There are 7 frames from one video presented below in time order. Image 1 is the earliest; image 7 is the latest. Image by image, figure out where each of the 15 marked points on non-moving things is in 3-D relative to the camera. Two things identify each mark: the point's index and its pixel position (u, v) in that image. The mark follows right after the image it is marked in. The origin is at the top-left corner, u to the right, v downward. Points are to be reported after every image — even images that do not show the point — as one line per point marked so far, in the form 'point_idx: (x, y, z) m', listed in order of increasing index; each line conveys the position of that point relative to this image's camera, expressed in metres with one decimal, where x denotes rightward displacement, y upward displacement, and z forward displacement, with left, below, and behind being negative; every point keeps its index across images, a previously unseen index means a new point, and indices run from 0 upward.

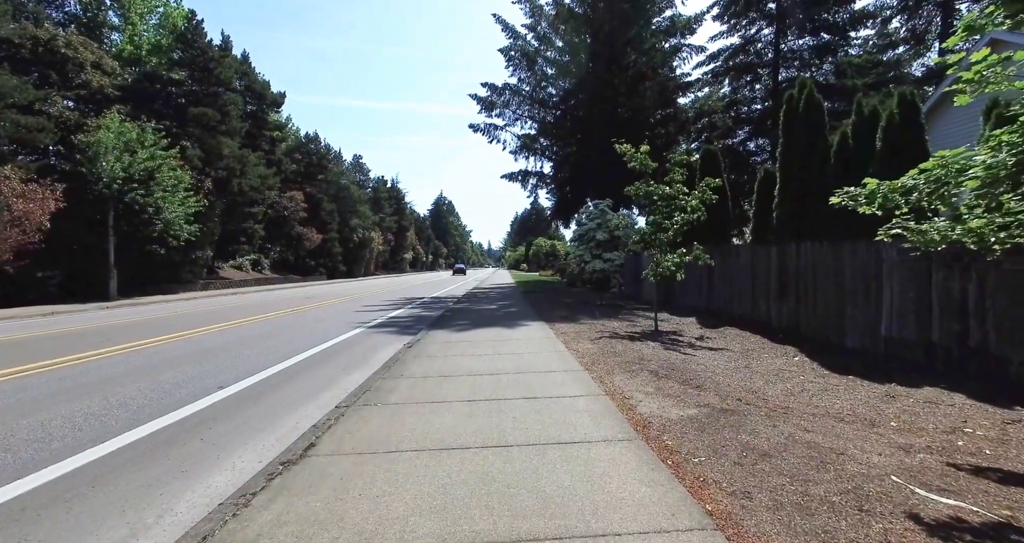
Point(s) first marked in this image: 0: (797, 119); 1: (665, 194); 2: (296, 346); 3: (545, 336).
0: (+7.2, +3.9, +12.8) m
1: (+4.1, +2.1, +13.5) m
2: (-5.7, -1.9, +13.6) m
3: (+0.7, -1.5, +11.8) m
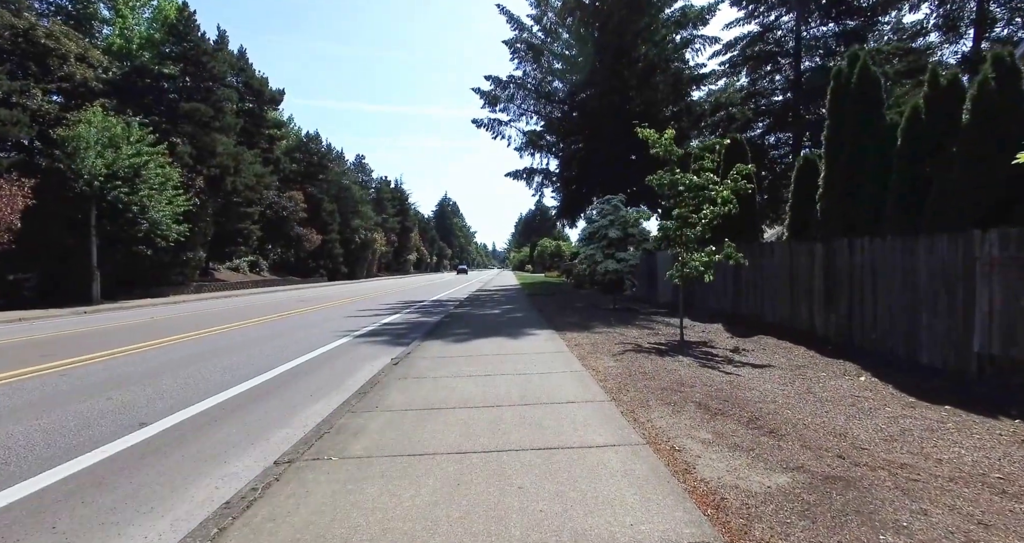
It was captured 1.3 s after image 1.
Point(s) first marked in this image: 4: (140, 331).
0: (+7.4, +3.9, +11.1) m
1: (+4.2, +2.0, +11.7) m
2: (-5.5, -1.9, +12.0) m
3: (+0.8, -1.6, +10.1) m
4: (-13.6, -2.2, +18.6) m
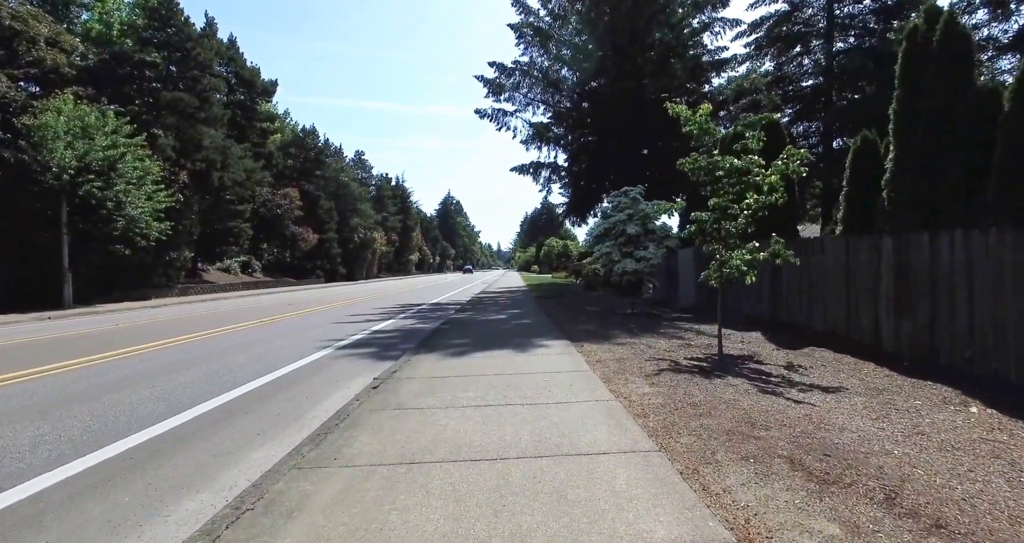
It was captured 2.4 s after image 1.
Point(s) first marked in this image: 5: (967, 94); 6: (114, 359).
0: (+7.5, +3.9, +9.2) m
1: (+4.3, +2.1, +9.9) m
2: (-5.4, -1.9, +10.2) m
3: (+1.0, -1.6, +8.3) m
4: (-13.5, -2.2, +16.9) m
5: (+7.7, +3.0, +8.5) m
6: (-9.5, -2.1, +12.1) m
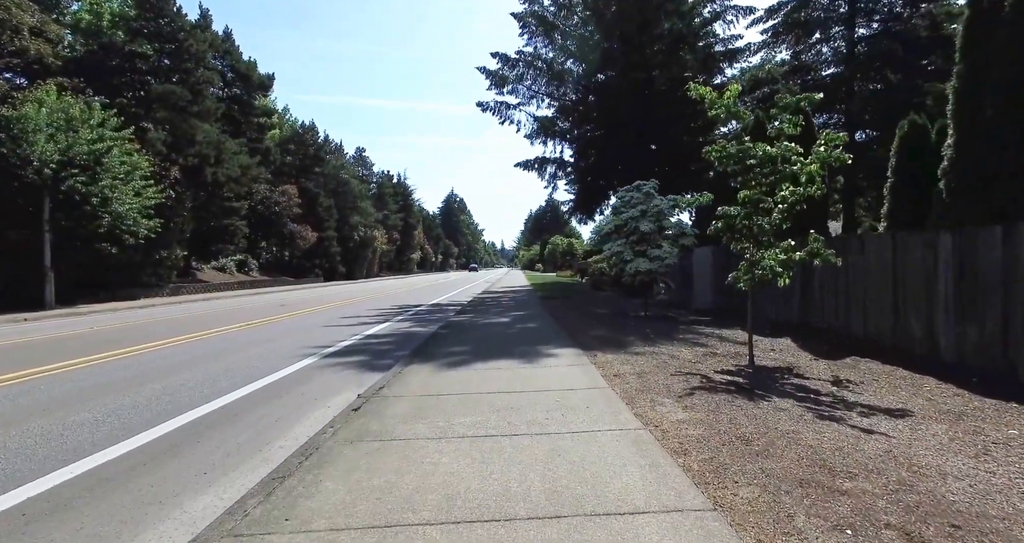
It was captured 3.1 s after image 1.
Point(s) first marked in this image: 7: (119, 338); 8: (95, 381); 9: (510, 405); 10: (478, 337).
0: (+7.6, +3.9, +8.0) m
1: (+4.4, +2.0, +8.7) m
2: (-5.3, -1.9, +9.1) m
3: (+1.0, -1.6, +7.2) m
4: (-13.3, -2.2, +15.8) m
5: (+7.8, +3.0, +7.4) m
6: (-9.4, -2.1, +11.0) m
7: (-13.2, -2.2, +16.8) m
8: (-7.4, -2.0, +9.0) m
9: (0.0, -1.6, +6.1) m
10: (-0.9, -1.7, +12.9) m
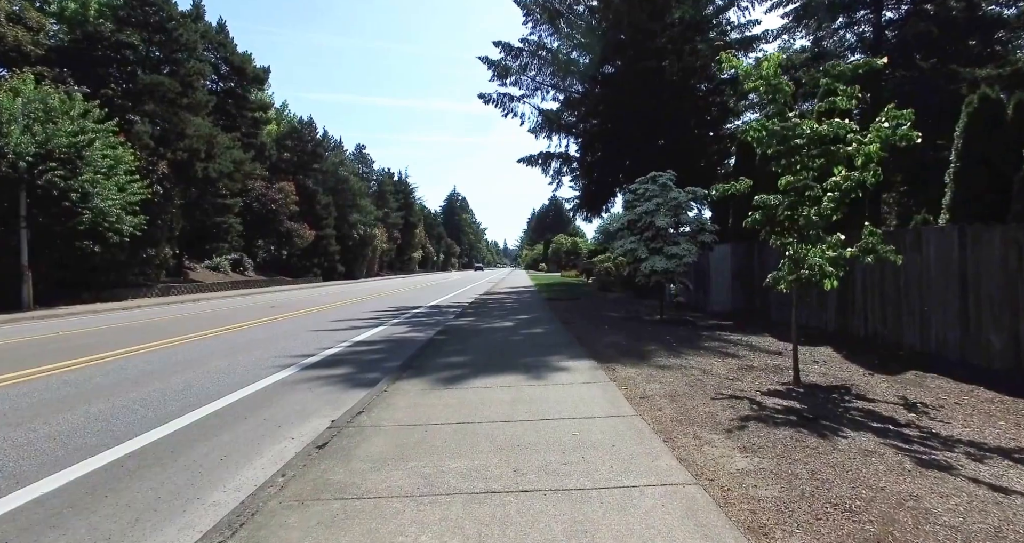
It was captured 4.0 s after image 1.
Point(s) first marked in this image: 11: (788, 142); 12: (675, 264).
0: (+7.6, +3.9, +6.7) m
1: (+4.5, +2.0, +7.4) m
2: (-5.2, -1.9, +7.9) m
3: (+1.1, -1.6, +5.9) m
4: (-13.2, -2.2, +14.7) m
5: (+7.9, +2.9, +6.0) m
6: (-9.3, -2.0, +9.8) m
7: (-13.1, -2.2, +15.6) m
8: (-7.3, -2.0, +7.7) m
9: (0.0, -1.6, +4.8) m
10: (-0.8, -1.7, +11.6) m
11: (+4.2, +2.0, +7.6) m
12: (+4.8, +0.2, +14.9) m
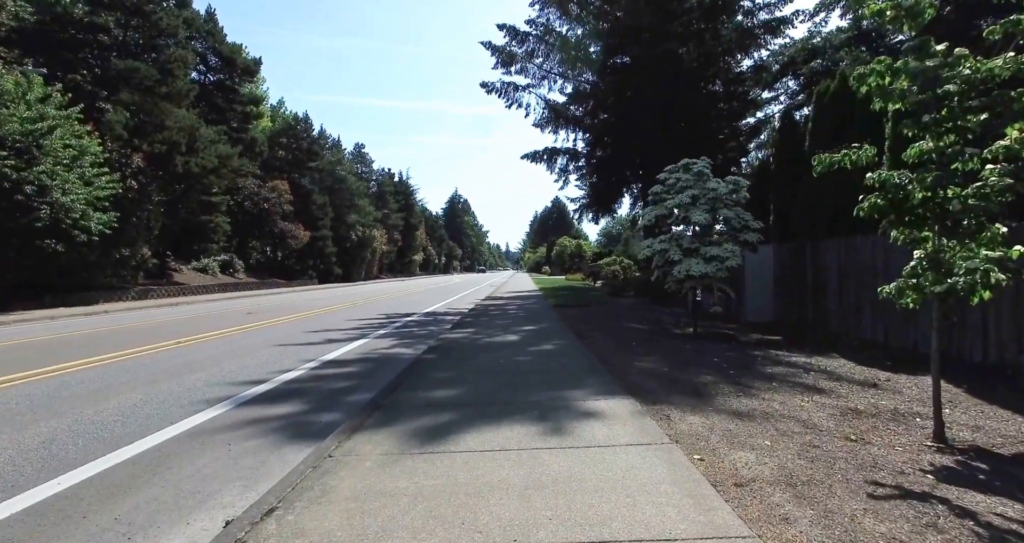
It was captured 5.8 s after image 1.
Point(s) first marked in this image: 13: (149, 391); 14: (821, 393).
0: (+7.8, +3.8, +4.3) m
1: (+4.6, +2.0, +5.0) m
2: (-5.1, -2.0, +5.5) m
3: (+1.2, -1.6, +3.5) m
4: (-13.0, -2.2, +12.4) m
5: (+8.0, +2.9, +3.6) m
6: (-9.2, -2.1, +7.5) m
7: (-12.9, -2.2, +13.3) m
8: (-7.2, -2.0, +5.4) m
9: (+0.1, -1.6, +2.4) m
10: (-0.7, -1.8, +9.2) m
11: (+4.3, +1.9, +5.2) m
12: (+4.9, +0.1, +12.4) m
13: (-5.3, -2.0, +7.3) m
14: (+4.4, -1.6, +7.3) m
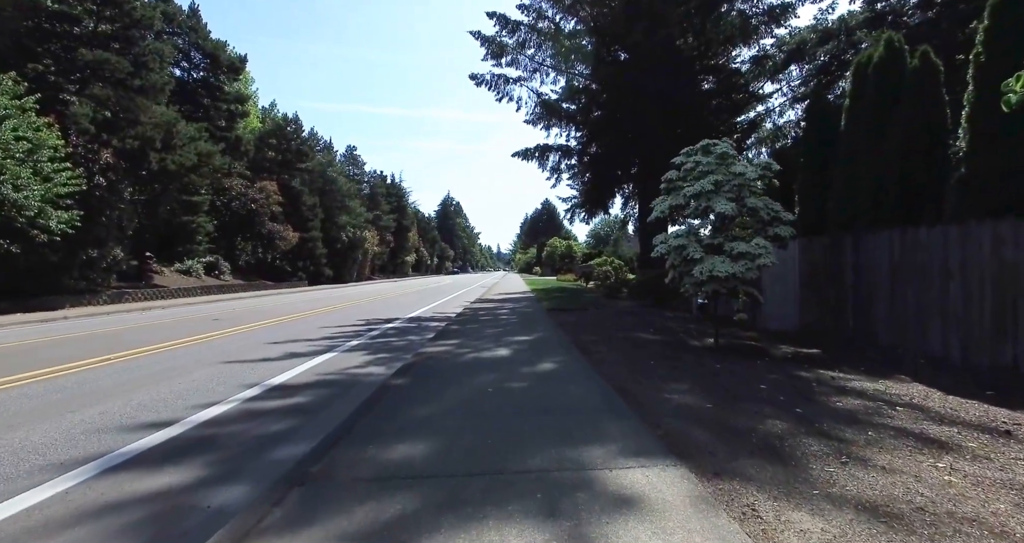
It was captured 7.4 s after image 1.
0: (+7.7, +3.8, +2.1) m
1: (+4.6, +2.0, +2.8) m
2: (-5.2, -2.0, +3.3) m
3: (+1.1, -1.6, +1.3) m
4: (-13.1, -2.3, +10.2) m
5: (+7.9, +2.9, +1.4) m
6: (-9.2, -2.1, +5.3) m
7: (-12.9, -2.3, +11.1) m
8: (-7.3, -2.1, +3.2) m
9: (0.0, -1.6, +0.2) m
10: (-0.7, -1.8, +7.0) m
11: (+4.2, +1.9, +3.0) m
12: (+4.9, 0.0, +10.2) m
13: (-5.4, -2.0, +5.1) m
14: (+4.3, -1.7, +5.1) m
